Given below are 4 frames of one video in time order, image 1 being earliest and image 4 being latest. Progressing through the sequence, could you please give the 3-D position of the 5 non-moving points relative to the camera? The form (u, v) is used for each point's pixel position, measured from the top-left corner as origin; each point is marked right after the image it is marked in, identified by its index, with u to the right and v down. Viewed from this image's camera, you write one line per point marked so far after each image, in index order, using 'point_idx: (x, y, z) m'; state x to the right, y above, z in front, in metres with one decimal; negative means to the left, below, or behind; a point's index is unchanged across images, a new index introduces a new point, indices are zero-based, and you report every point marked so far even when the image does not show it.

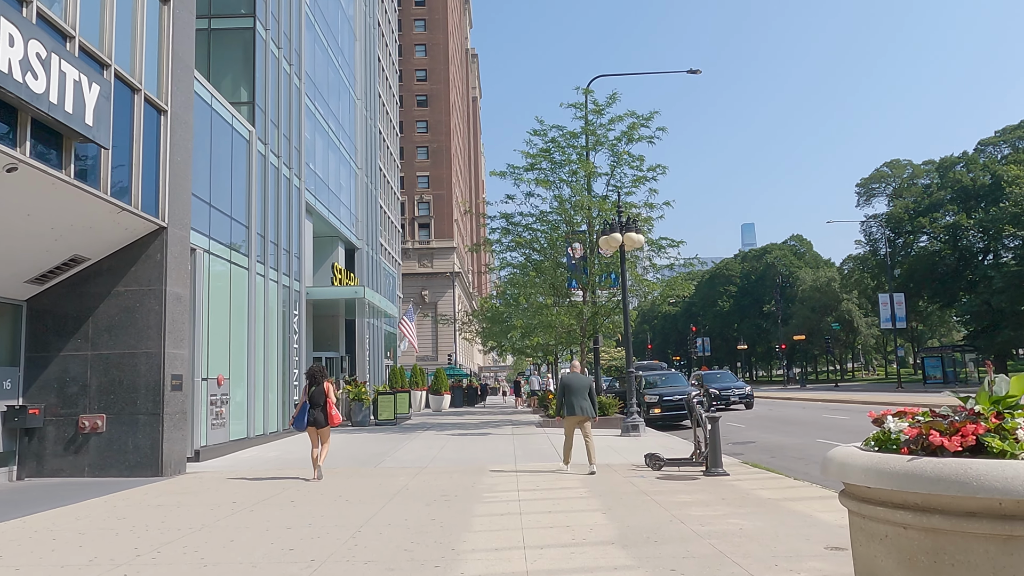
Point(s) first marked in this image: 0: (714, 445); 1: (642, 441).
0: (+2.9, -2.3, +11.2) m
1: (+2.9, -3.4, +17.3) m
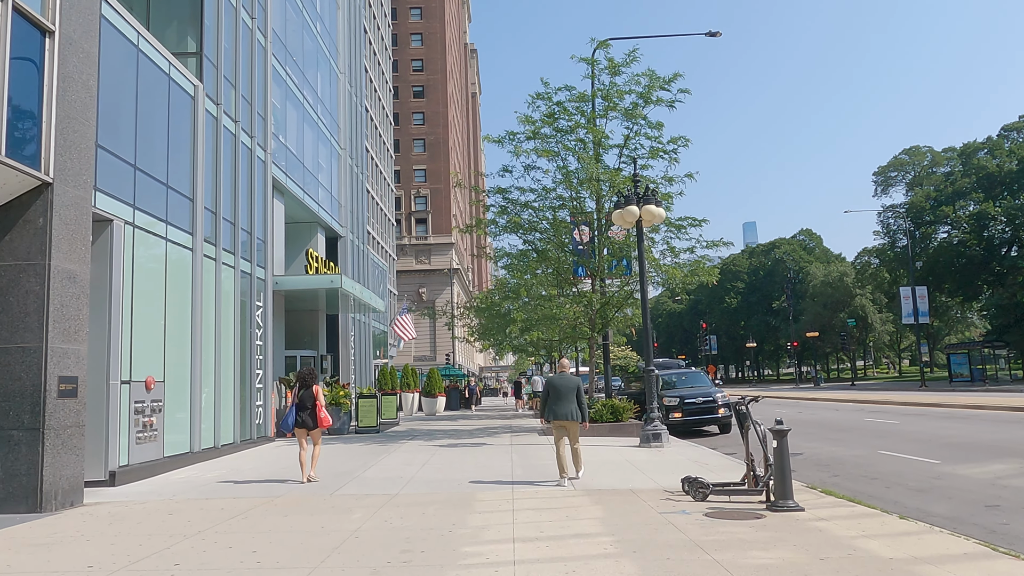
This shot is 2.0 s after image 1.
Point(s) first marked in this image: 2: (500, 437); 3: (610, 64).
0: (+2.8, -1.9, +8.2) m
1: (+2.8, -3.1, +14.3) m
2: (-0.3, -3.7, +19.6) m
3: (+2.4, +5.6, +19.6) m
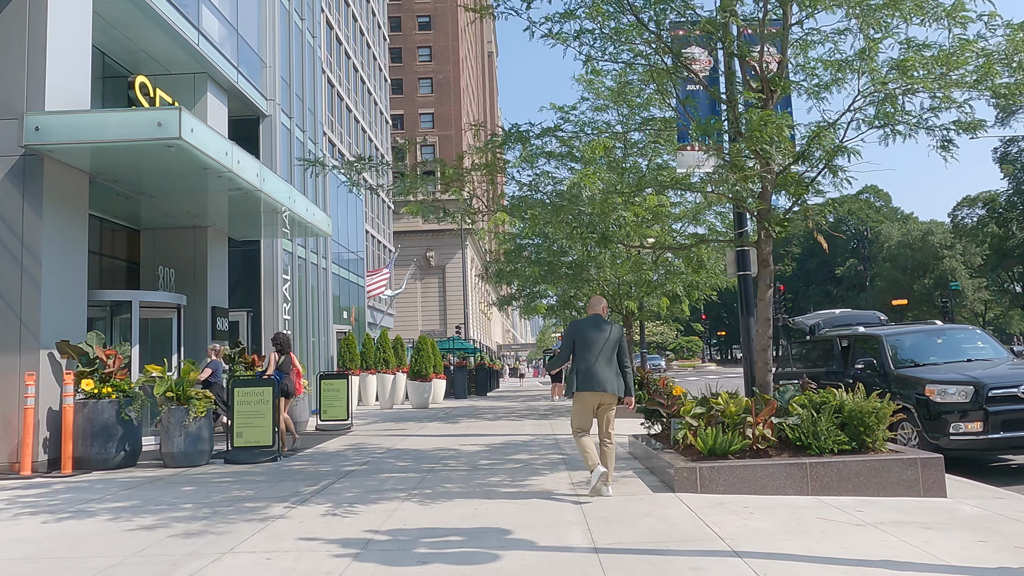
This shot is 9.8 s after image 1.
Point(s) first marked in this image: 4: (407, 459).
0: (+3.2, -0.4, -3.4) m
1: (+3.3, -1.4, +2.7) m
2: (+0.3, -2.0, +8.0) m
3: (+3.0, +7.4, +7.8) m
4: (-1.4, -2.2, +10.0) m
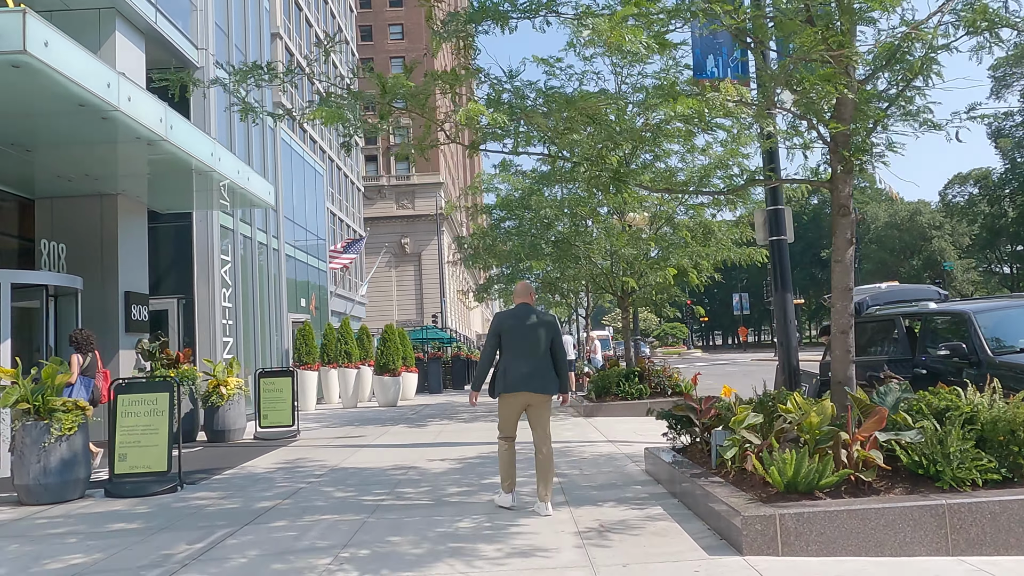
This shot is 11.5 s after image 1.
0: (+3.3, -0.3, -5.8) m
1: (+3.3, -1.2, +0.3) m
2: (+0.2, -1.7, +5.7) m
3: (+2.7, +7.7, +5.3) m
4: (-1.6, -1.9, +7.6) m
